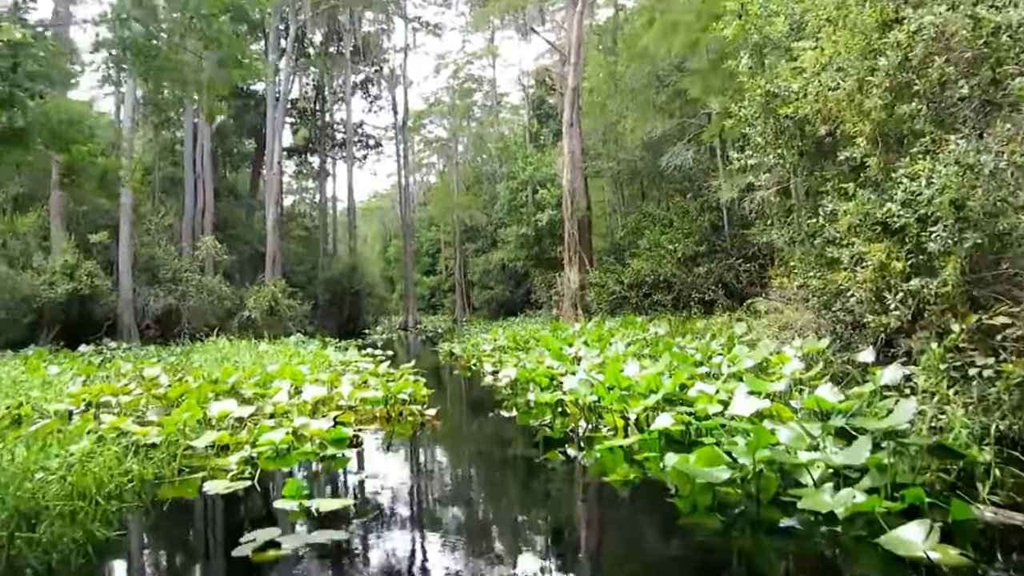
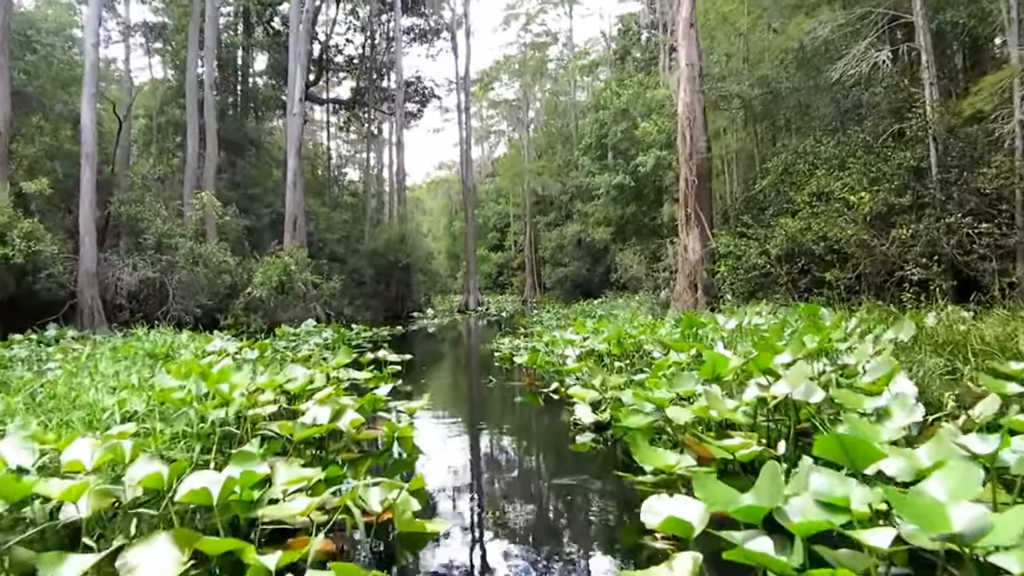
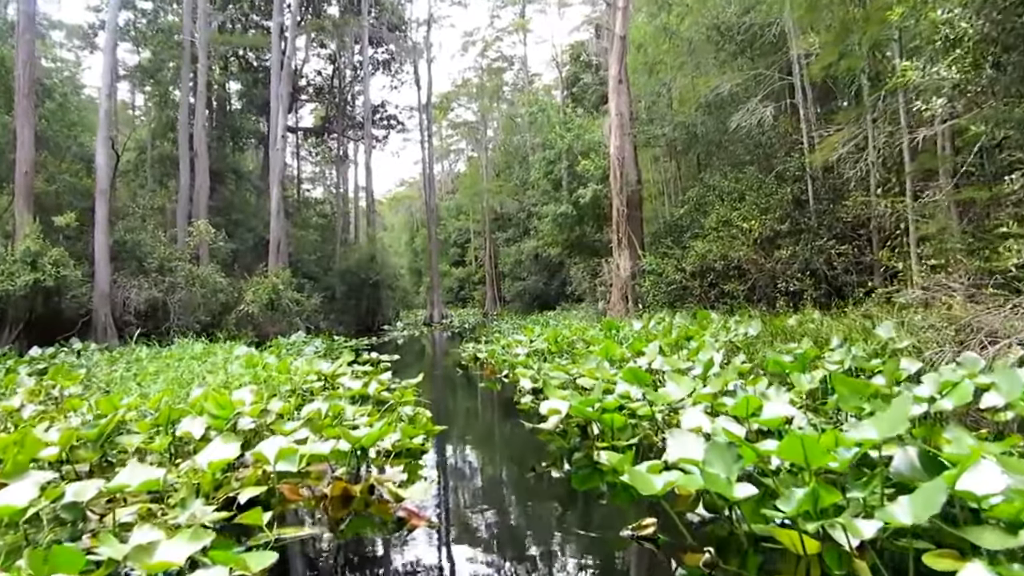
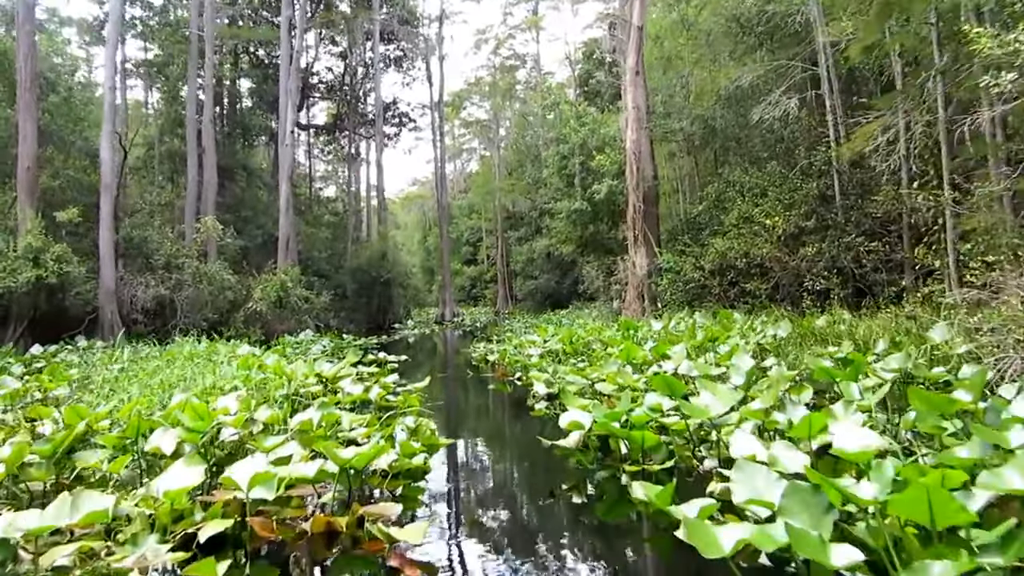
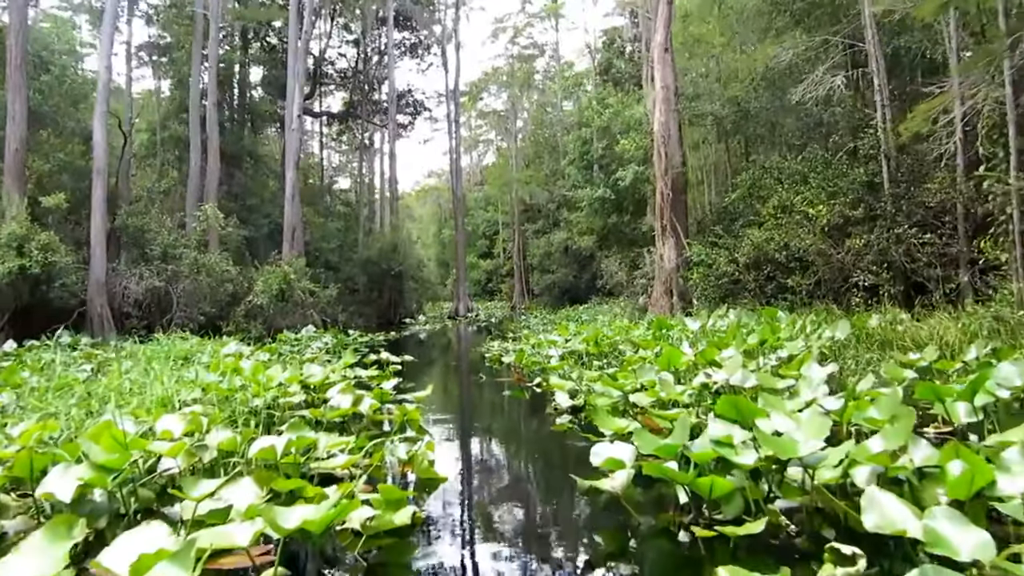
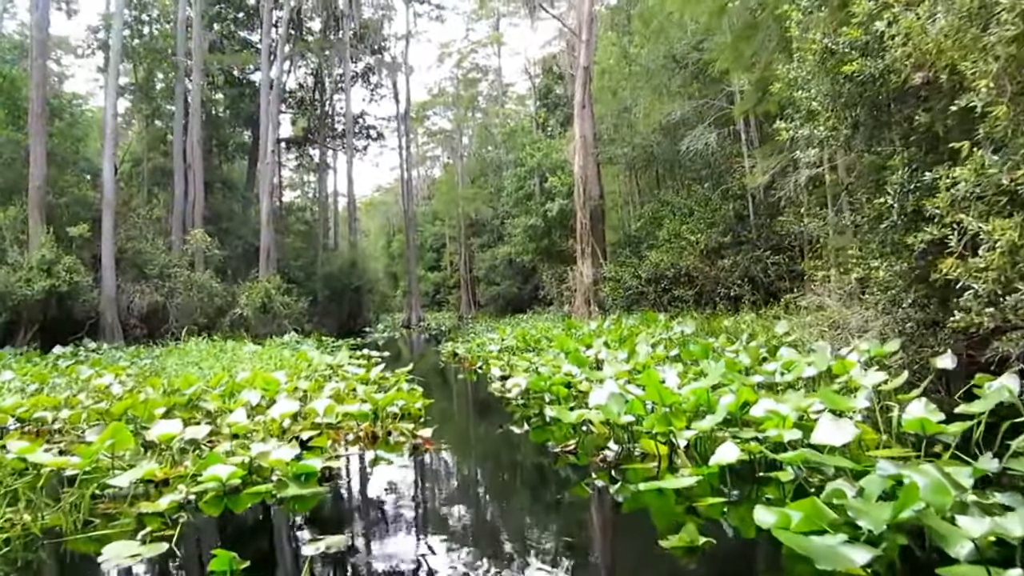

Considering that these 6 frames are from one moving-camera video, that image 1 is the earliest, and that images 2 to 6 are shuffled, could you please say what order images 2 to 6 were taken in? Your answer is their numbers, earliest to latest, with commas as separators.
6, 3, 4, 5, 2
